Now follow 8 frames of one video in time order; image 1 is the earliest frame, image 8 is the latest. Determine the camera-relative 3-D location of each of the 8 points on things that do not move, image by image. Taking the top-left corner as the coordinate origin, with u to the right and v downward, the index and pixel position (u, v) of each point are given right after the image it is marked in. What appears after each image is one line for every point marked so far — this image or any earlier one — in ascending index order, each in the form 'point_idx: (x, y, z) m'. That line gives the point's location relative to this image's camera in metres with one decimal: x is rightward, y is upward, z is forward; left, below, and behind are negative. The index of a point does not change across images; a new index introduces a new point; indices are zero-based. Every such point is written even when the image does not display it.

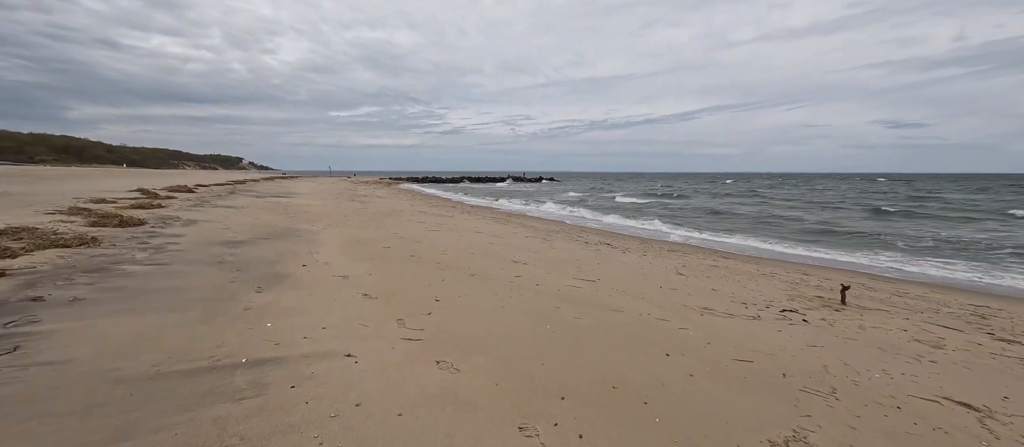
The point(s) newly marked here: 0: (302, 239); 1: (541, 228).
0: (-4.4, -0.3, +8.3) m
1: (+1.1, -0.2, +14.1) m
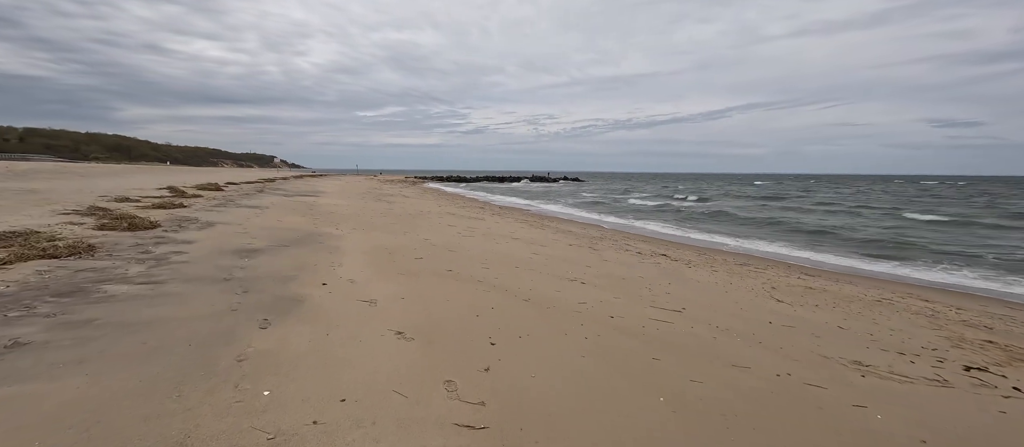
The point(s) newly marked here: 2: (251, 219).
0: (-3.5, -0.4, +7.4) m
1: (+2.3, -0.3, +12.9) m
2: (-6.8, +0.1, +10.2) m
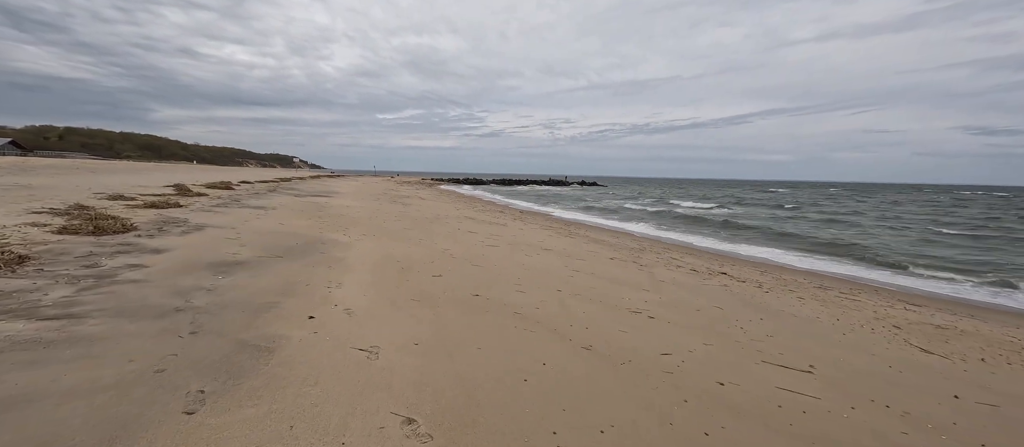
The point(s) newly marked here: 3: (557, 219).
0: (-2.9, -0.5, +6.2) m
1: (+3.1, -0.6, +11.5) m
2: (-6.1, 0.0, +9.1) m
3: (+2.2, +0.1, +19.0) m
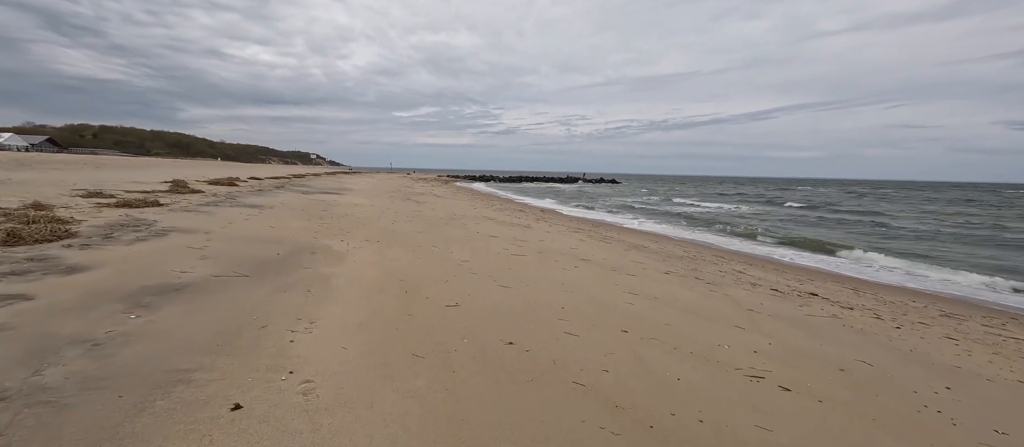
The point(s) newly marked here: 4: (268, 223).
0: (-2.4, -0.6, +4.7) m
1: (+3.8, -0.7, +9.8) m
2: (-5.5, 0.0, +7.7) m
3: (+3.2, +0.1, +17.3) m
4: (-5.1, 0.0, +8.3) m
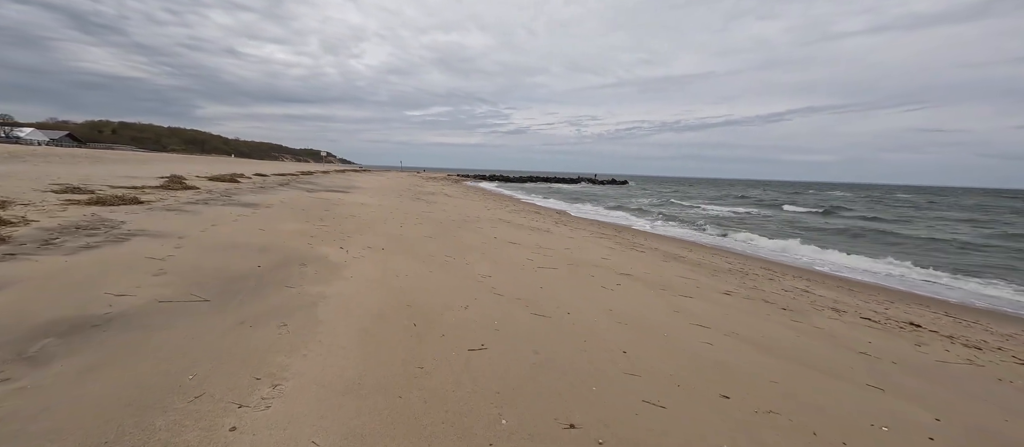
0: (-2.1, -0.7, +3.7) m
1: (+4.3, -0.9, +8.6) m
2: (-5.0, 0.0, +6.7) m
3: (+3.8, 0.0, +16.1) m
4: (-4.7, 0.0, +7.3) m
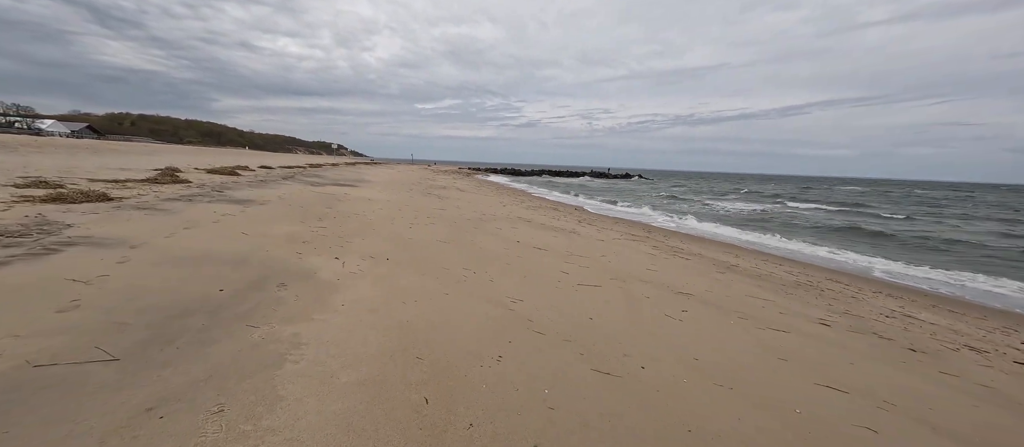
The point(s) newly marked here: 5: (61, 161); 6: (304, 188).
0: (-1.7, -0.8, +2.5) m
1: (+4.7, -0.9, +7.3) m
2: (-4.6, -0.1, +5.6) m
3: (+4.5, 0.0, +14.8) m
4: (-4.2, -0.1, +6.2) m
5: (-14.4, +2.0, +12.6) m
6: (-7.4, +1.3, +13.9) m
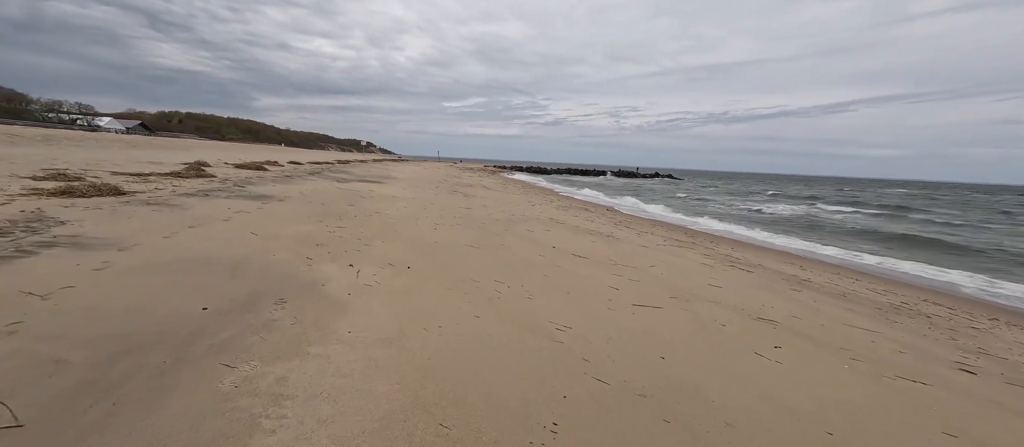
0: (-1.4, -0.9, +1.8) m
1: (+5.3, -1.1, +6.2) m
2: (-4.1, 0.0, +5.1) m
3: (+5.5, -0.1, +13.7) m
4: (-3.7, 0.0, +5.6) m
5: (-13.4, +2.2, +12.6) m
6: (-6.3, +1.4, +13.5) m
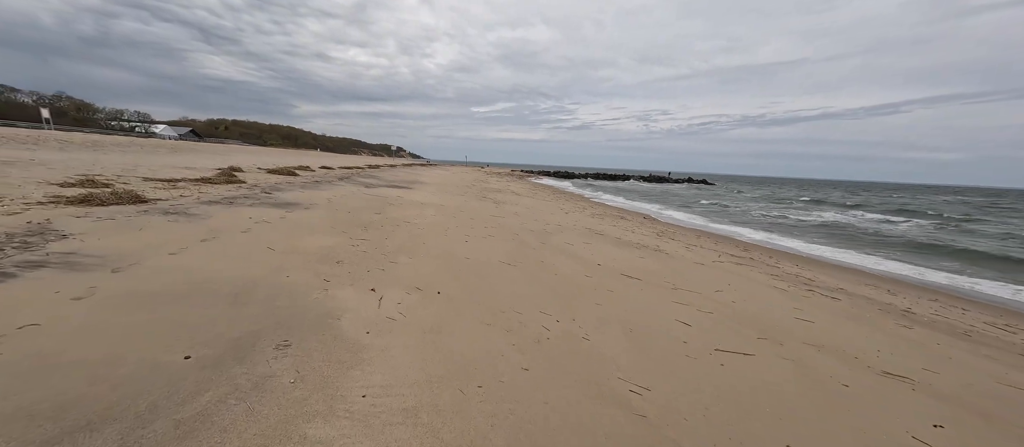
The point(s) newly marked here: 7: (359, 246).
0: (-1.1, -1.0, +1.2) m
1: (+5.9, -1.3, +5.1) m
2: (-3.6, -0.2, +4.6) m
3: (+6.6, -0.5, +12.6) m
4: (-3.1, -0.2, +5.1) m
5: (-12.4, +2.1, +12.8) m
6: (-5.2, +1.1, +13.2) m
7: (-2.1, -0.3, +5.4) m
